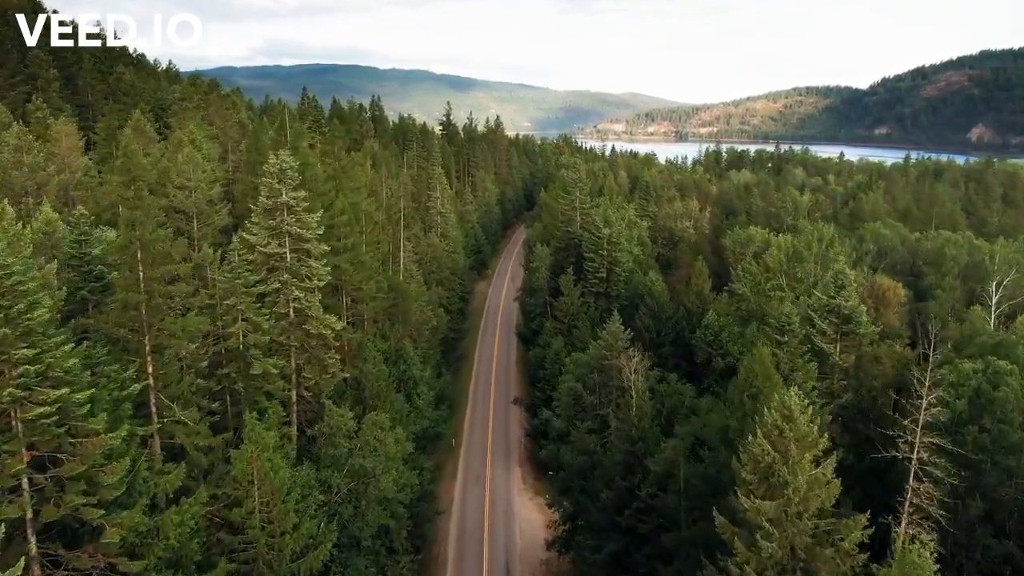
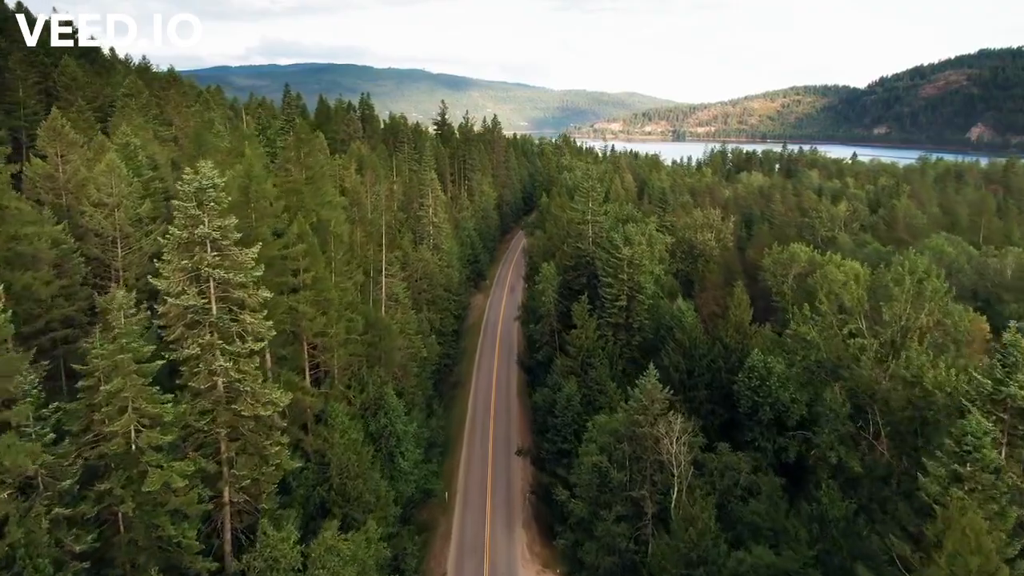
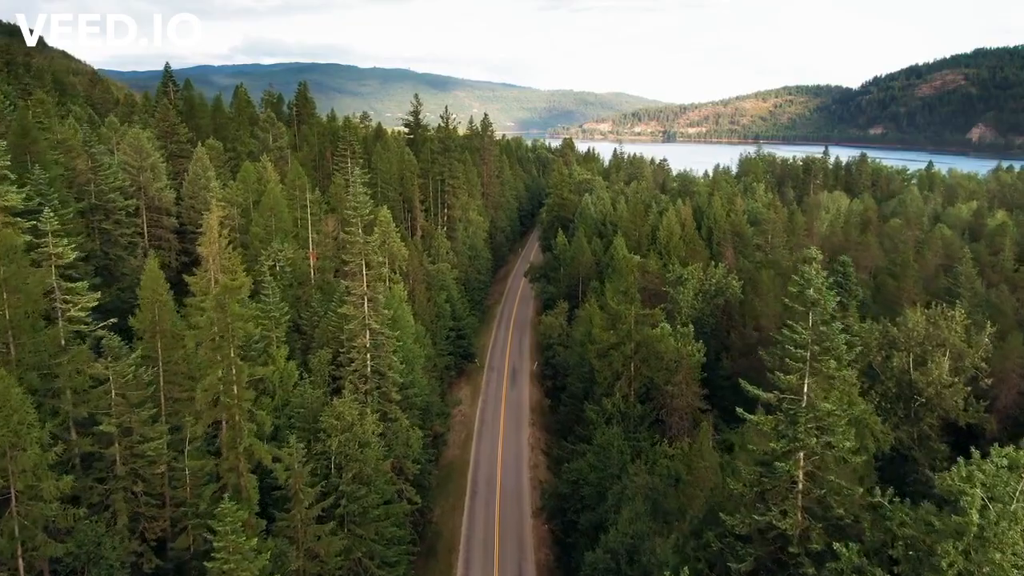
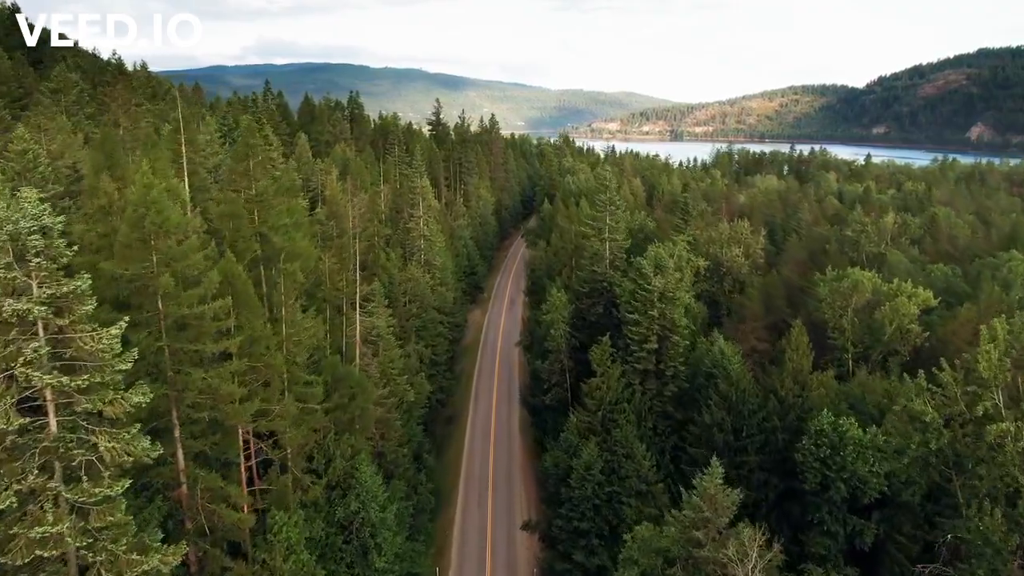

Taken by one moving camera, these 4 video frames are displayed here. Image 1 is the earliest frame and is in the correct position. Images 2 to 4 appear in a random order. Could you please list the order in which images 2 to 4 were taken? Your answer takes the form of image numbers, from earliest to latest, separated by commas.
2, 4, 3
